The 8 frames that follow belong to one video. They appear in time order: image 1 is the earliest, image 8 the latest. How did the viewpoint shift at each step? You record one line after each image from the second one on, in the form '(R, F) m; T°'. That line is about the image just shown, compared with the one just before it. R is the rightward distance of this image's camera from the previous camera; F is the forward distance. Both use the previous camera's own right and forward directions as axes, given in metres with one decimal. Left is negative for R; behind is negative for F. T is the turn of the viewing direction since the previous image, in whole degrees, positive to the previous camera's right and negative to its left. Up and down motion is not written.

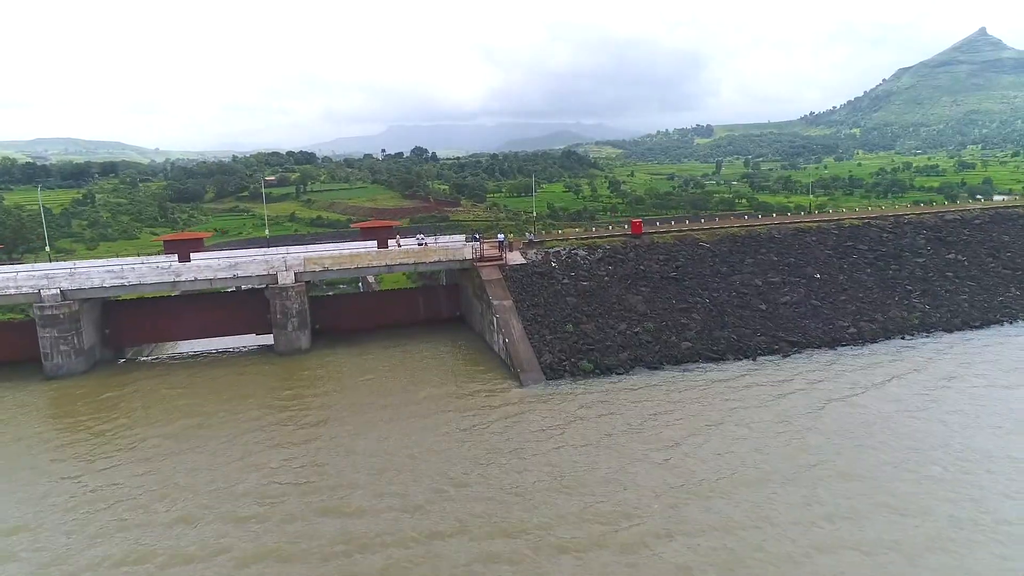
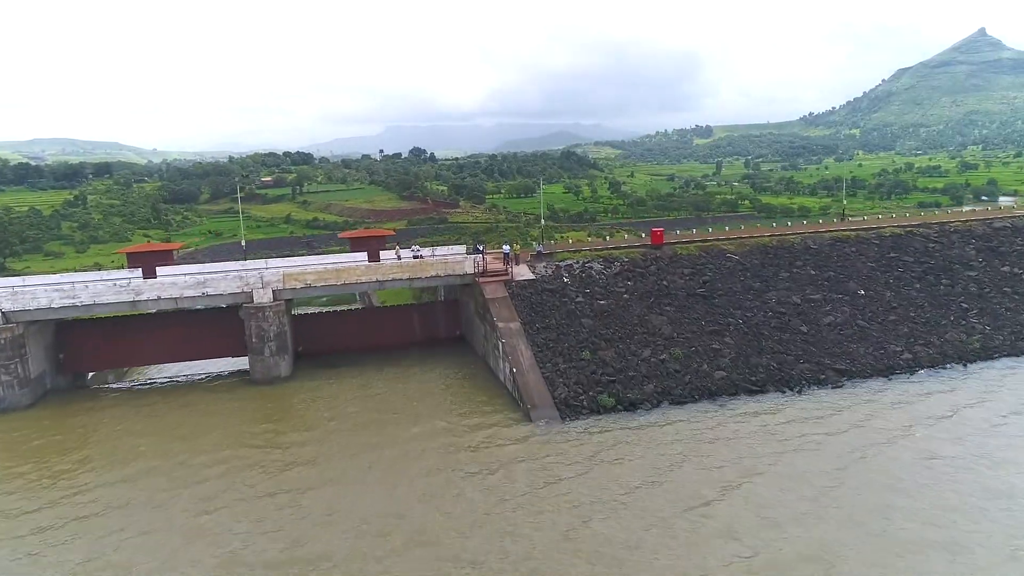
(-0.2, +1.9) m; 0°
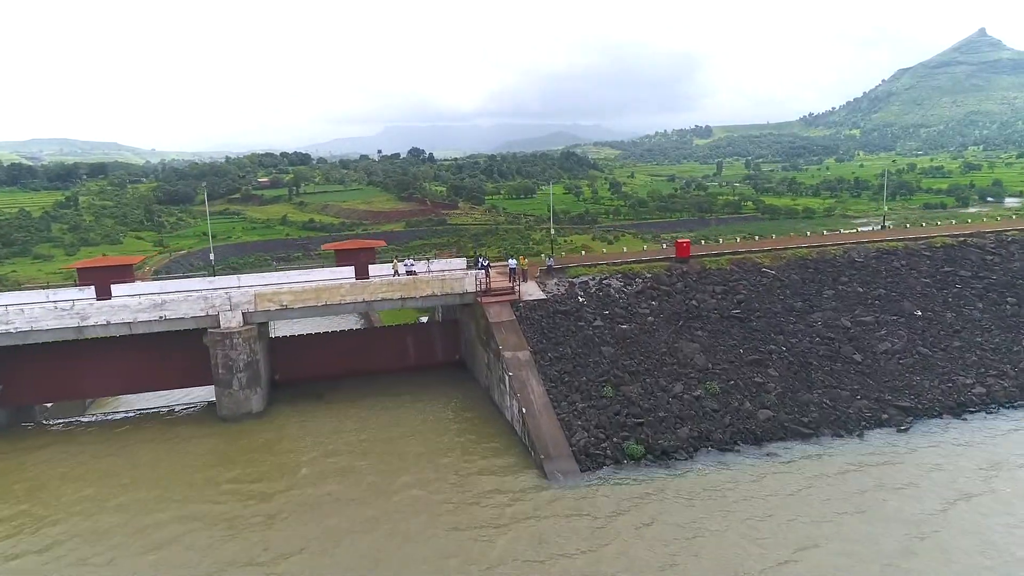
(-0.2, +1.9) m; 0°
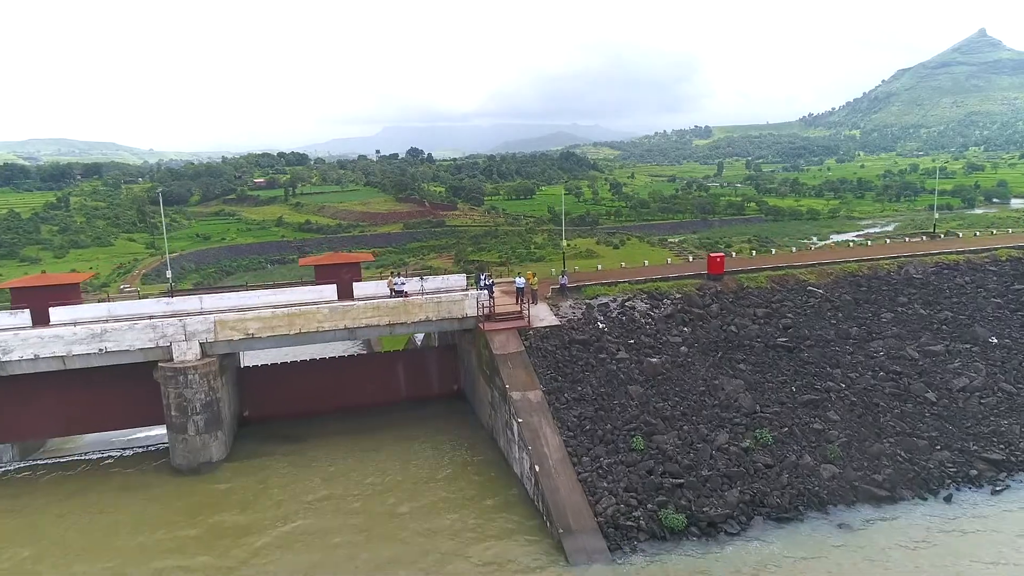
(-0.2, +1.9) m; 0°
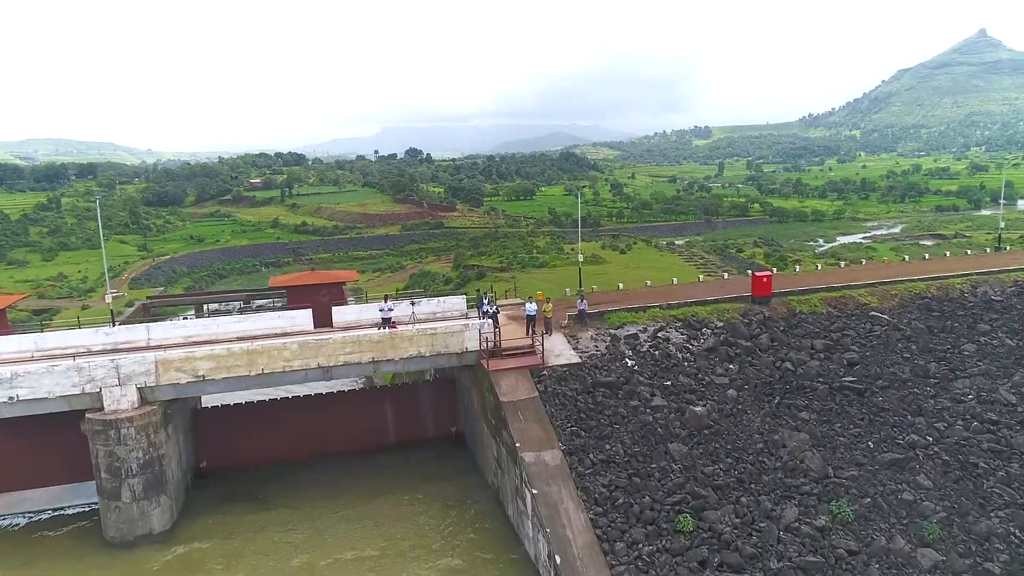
(-0.1, +1.9) m; 0°
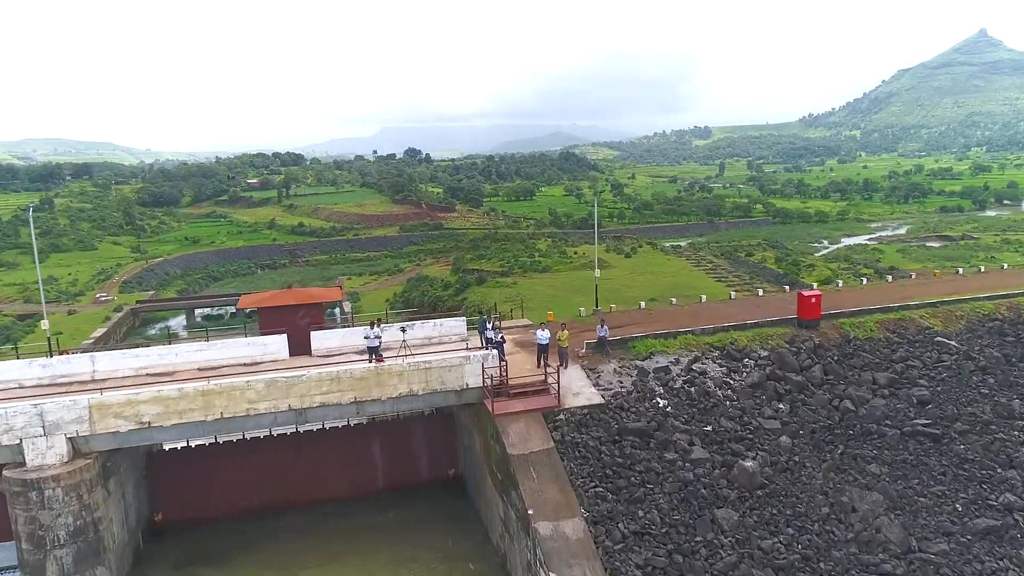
(-0.1, +1.4) m; 0°
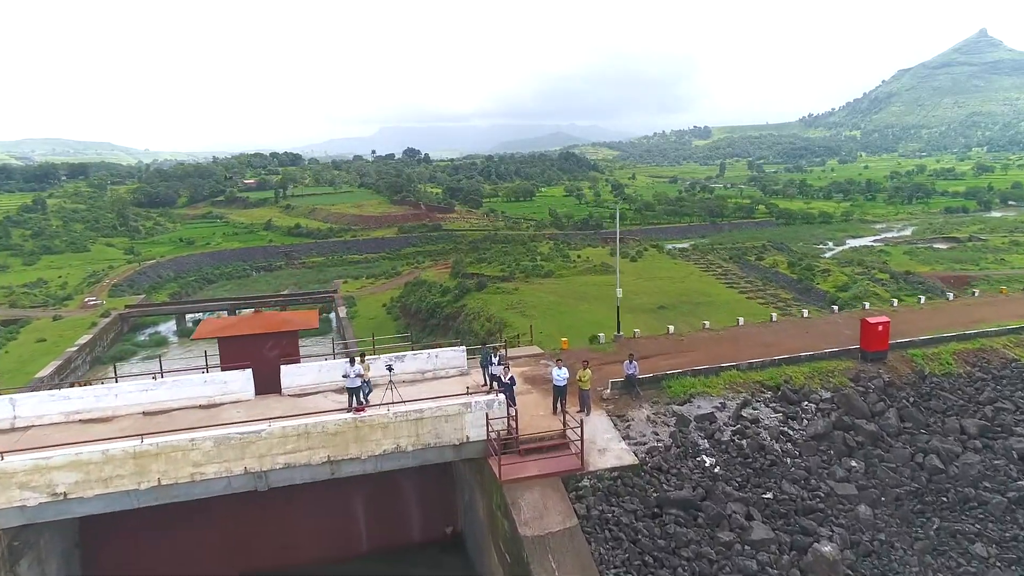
(-0.1, +1.4) m; 0°
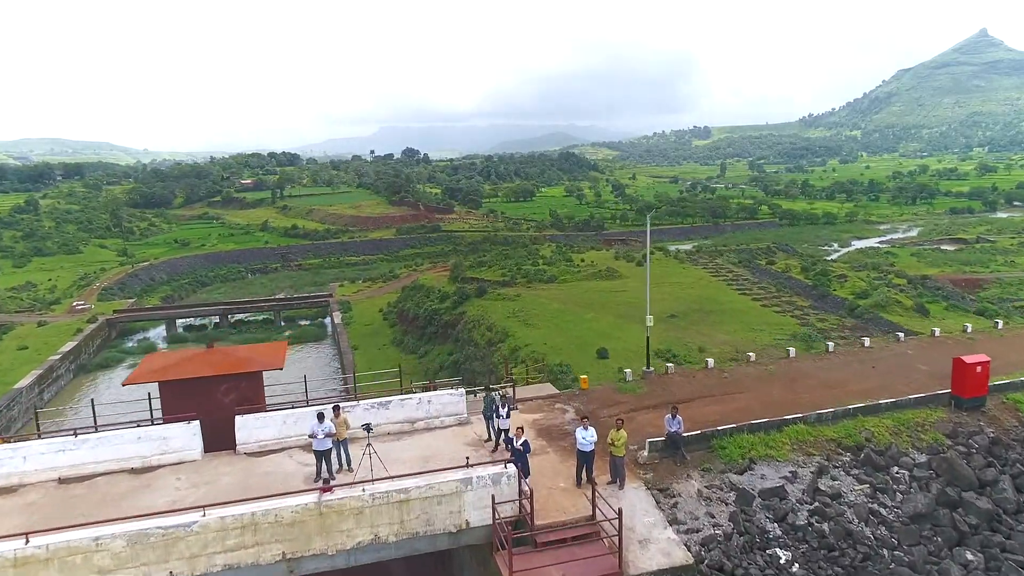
(-0.1, +1.5) m; 0°
